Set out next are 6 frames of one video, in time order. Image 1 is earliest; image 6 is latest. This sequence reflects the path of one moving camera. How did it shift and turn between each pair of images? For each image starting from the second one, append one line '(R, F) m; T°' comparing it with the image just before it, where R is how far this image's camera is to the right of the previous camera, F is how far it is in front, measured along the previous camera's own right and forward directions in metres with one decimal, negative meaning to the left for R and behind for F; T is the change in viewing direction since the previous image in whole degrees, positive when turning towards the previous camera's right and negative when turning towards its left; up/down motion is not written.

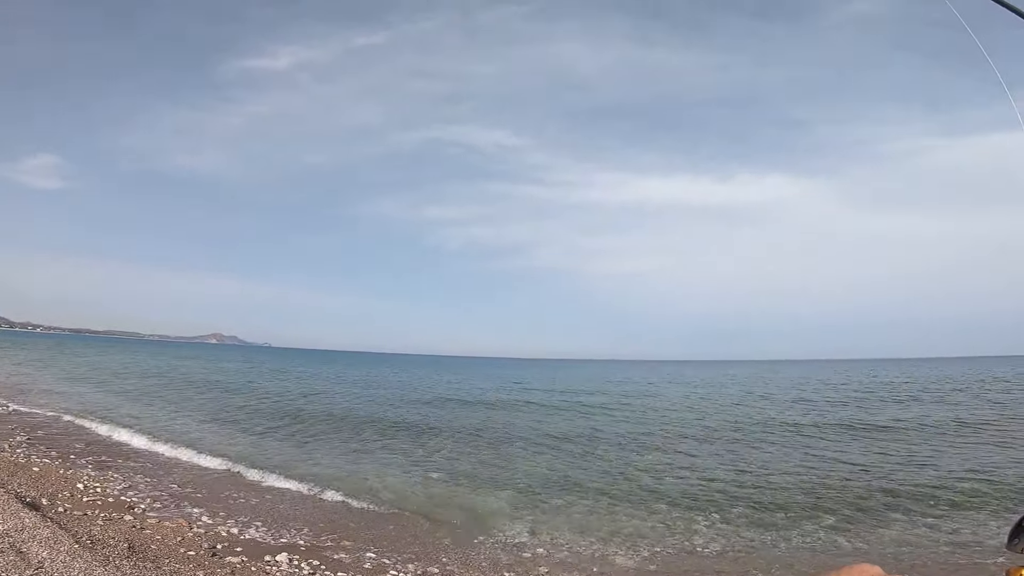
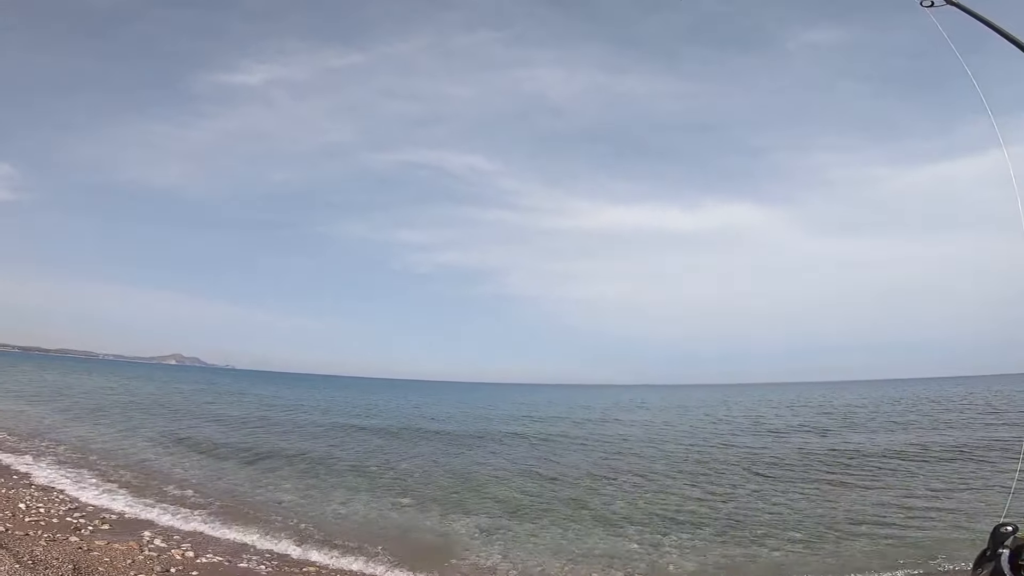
(-0.5, +0.7) m; +3°
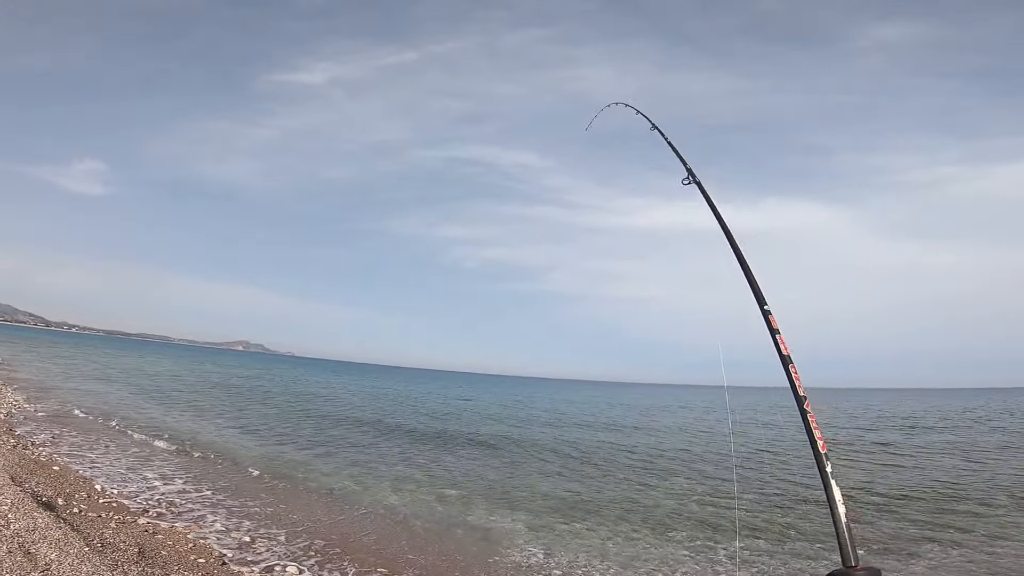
(0.0, +0.1) m; -5°
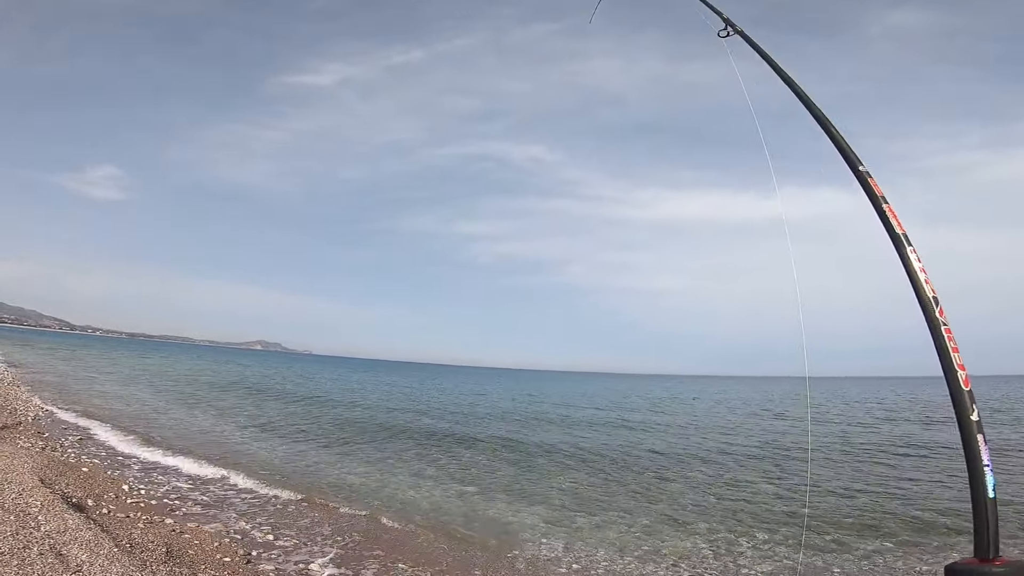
(-0.1, +0.2) m; -1°
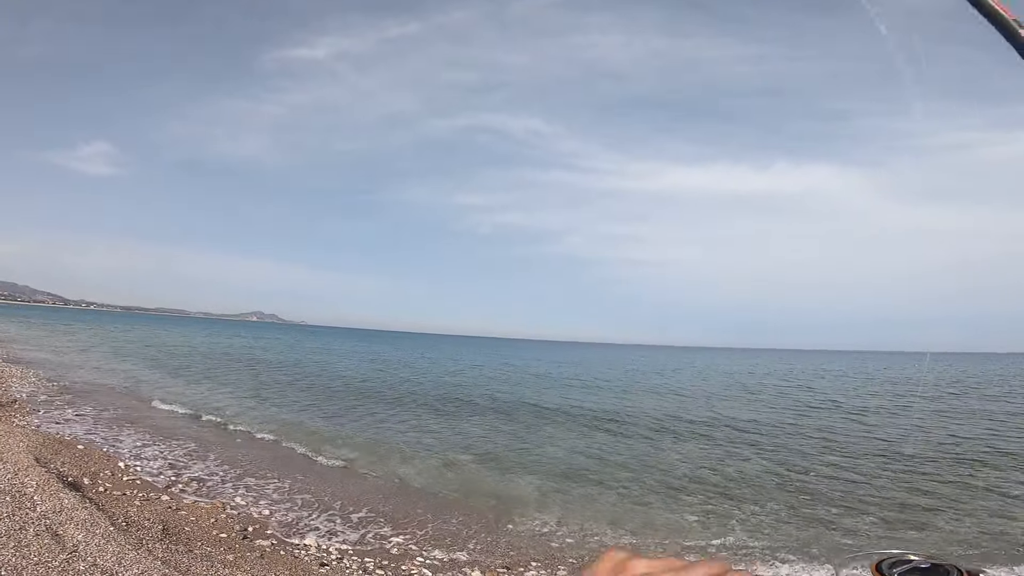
(-0.7, +1.0) m; 0°
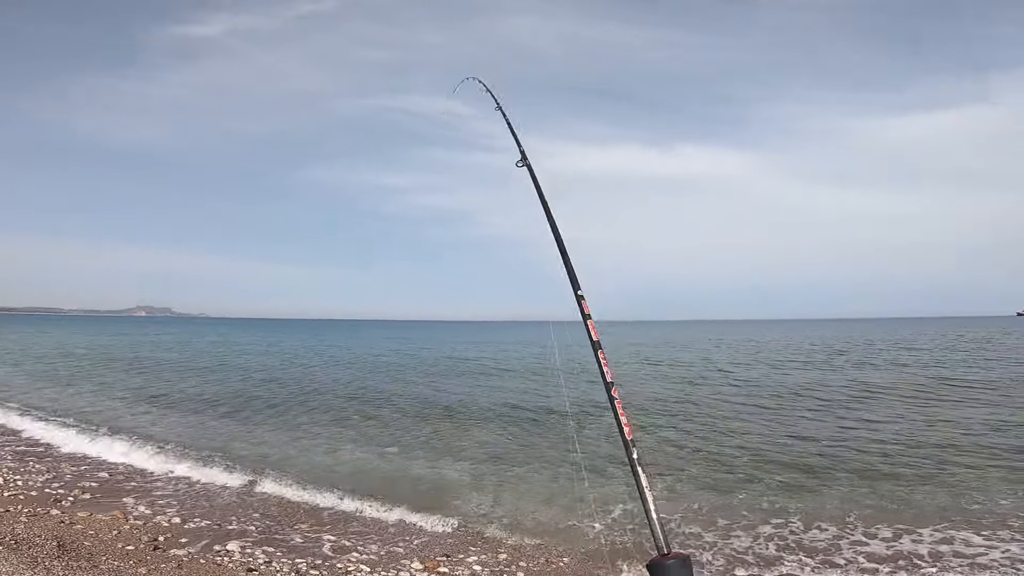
(-1.7, +1.9) m; +8°
